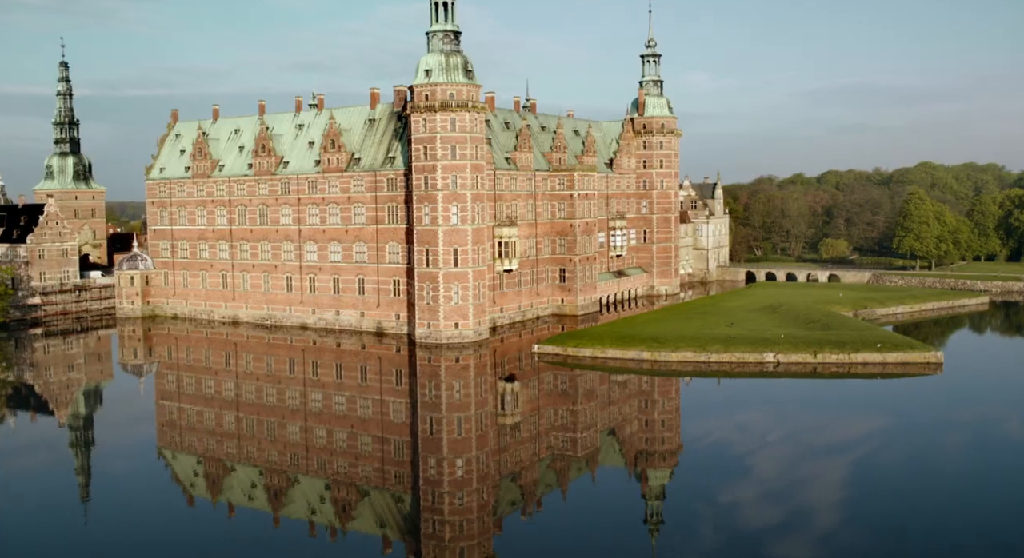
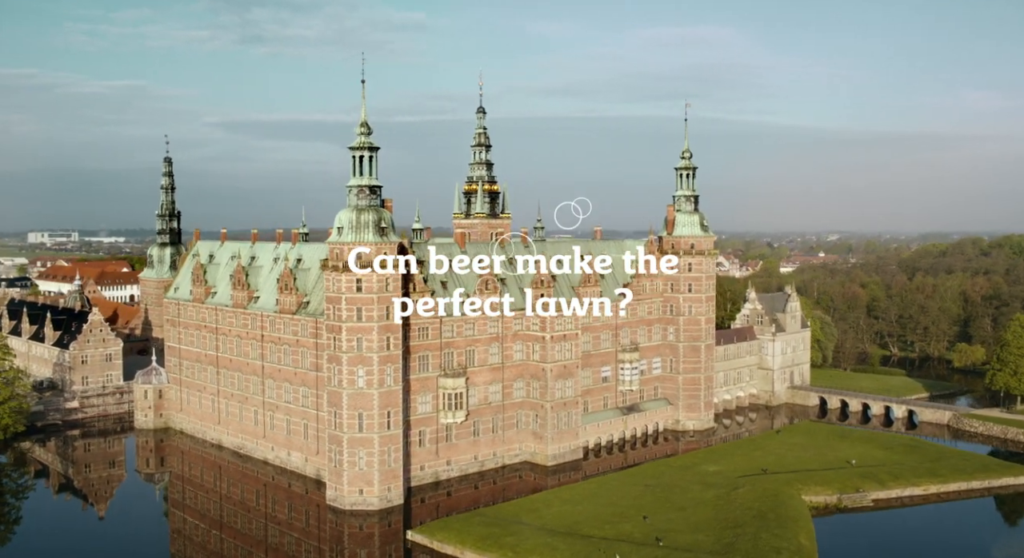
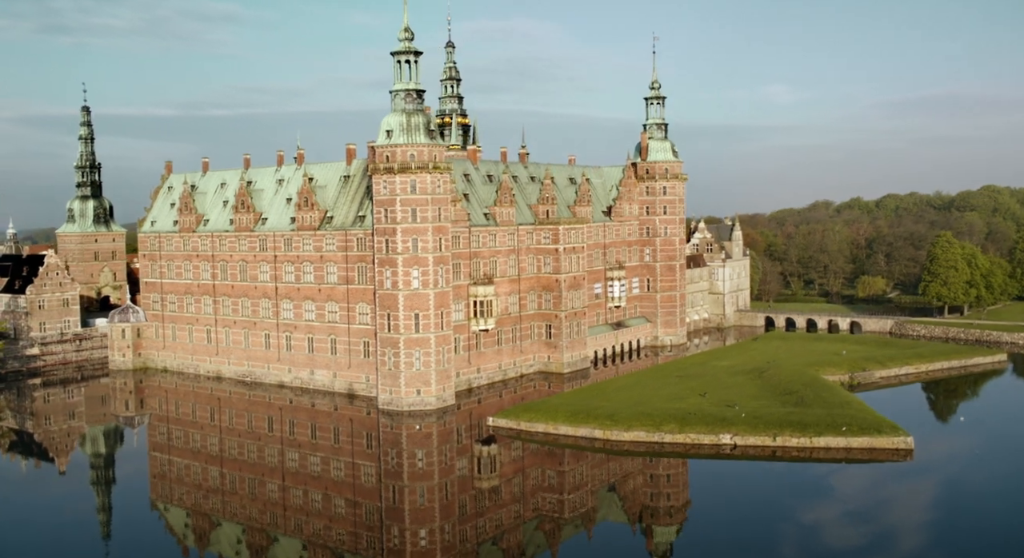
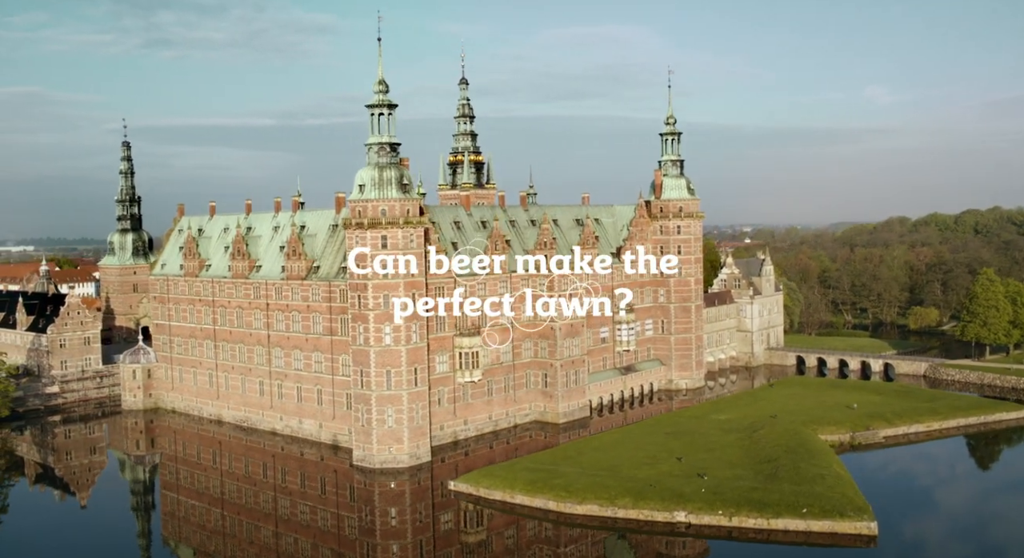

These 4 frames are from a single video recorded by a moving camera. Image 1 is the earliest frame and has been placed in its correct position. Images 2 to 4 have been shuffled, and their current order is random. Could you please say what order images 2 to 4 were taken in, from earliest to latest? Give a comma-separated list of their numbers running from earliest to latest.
3, 4, 2
